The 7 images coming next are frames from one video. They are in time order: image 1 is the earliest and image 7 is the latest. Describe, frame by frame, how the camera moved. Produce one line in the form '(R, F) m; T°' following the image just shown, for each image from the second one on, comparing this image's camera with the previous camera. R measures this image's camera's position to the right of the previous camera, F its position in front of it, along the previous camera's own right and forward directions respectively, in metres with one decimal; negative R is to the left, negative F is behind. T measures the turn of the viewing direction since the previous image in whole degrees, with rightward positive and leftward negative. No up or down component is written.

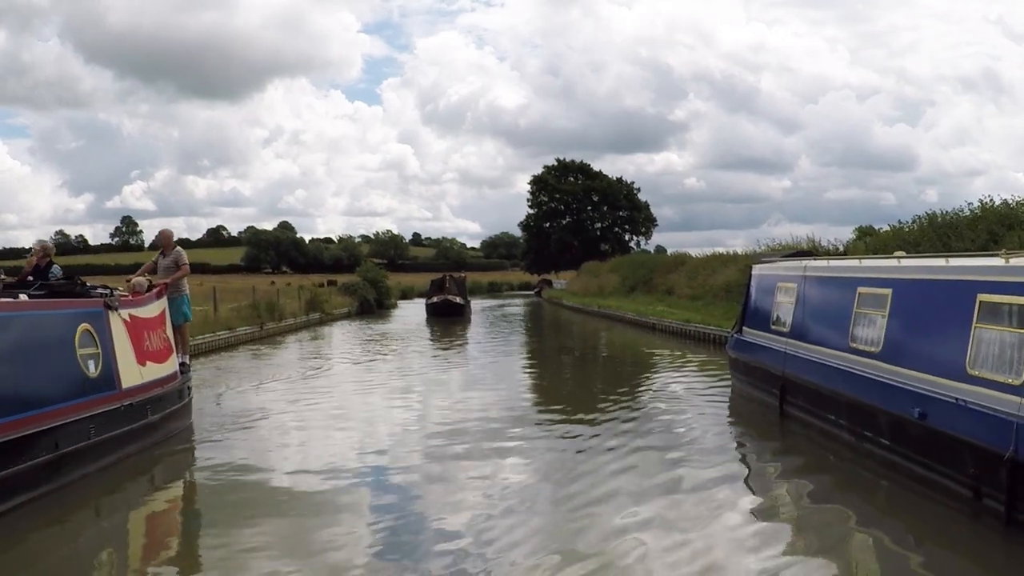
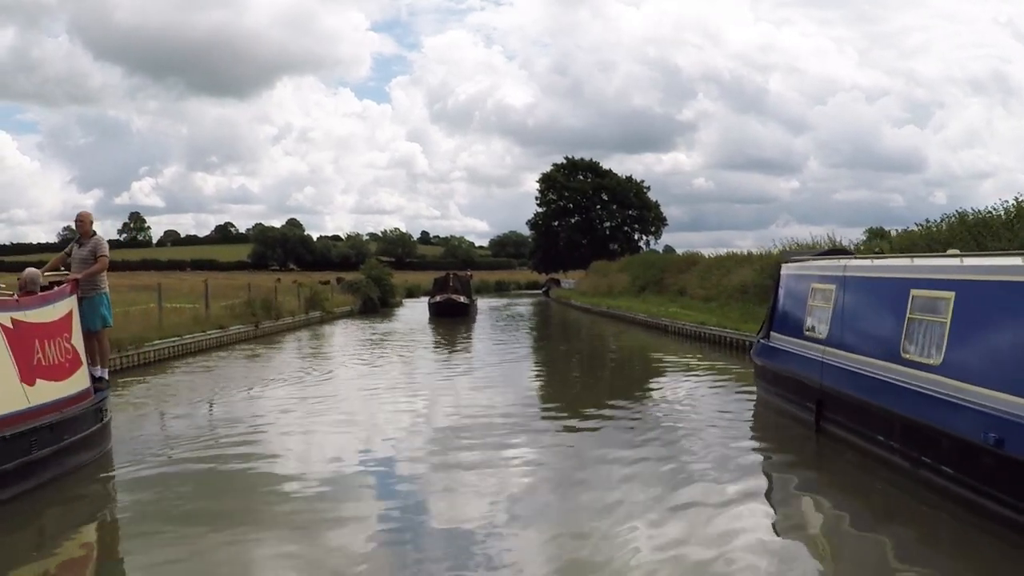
(0.0, +0.9) m; -1°
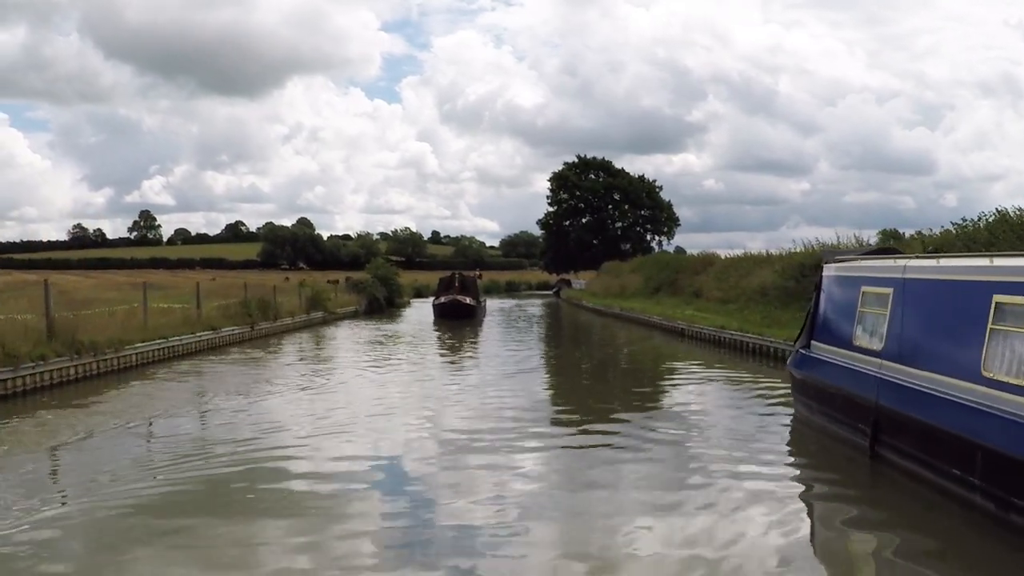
(0.0, +1.0) m; -1°
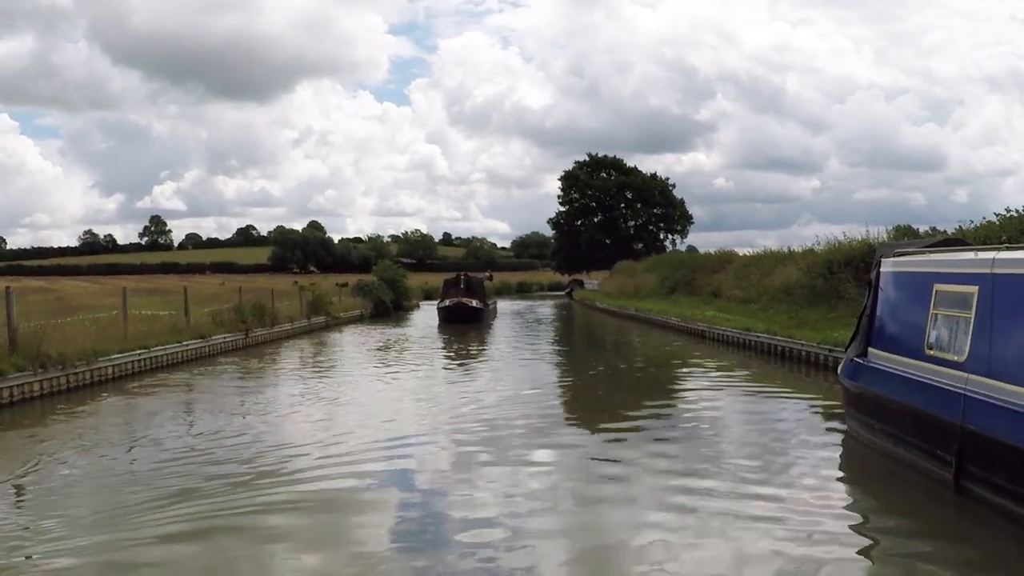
(0.0, +1.1) m; -1°
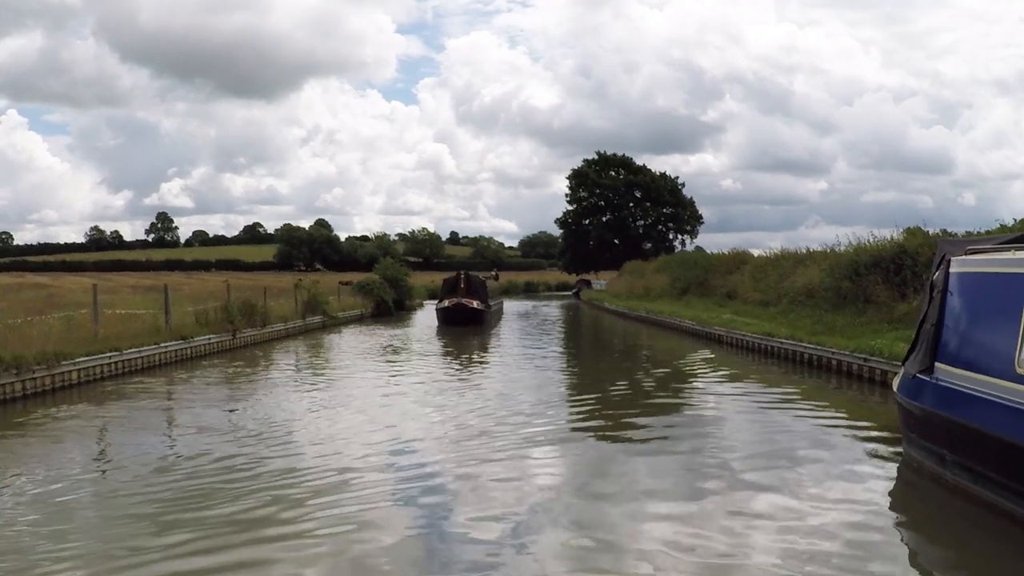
(0.0, +1.1) m; 0°
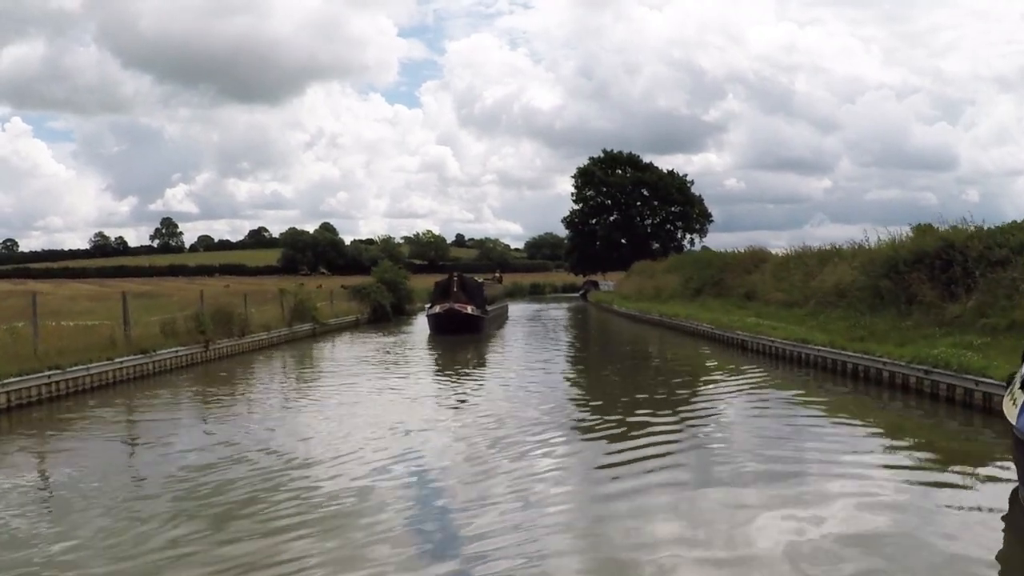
(+0.1, +1.6) m; 0°
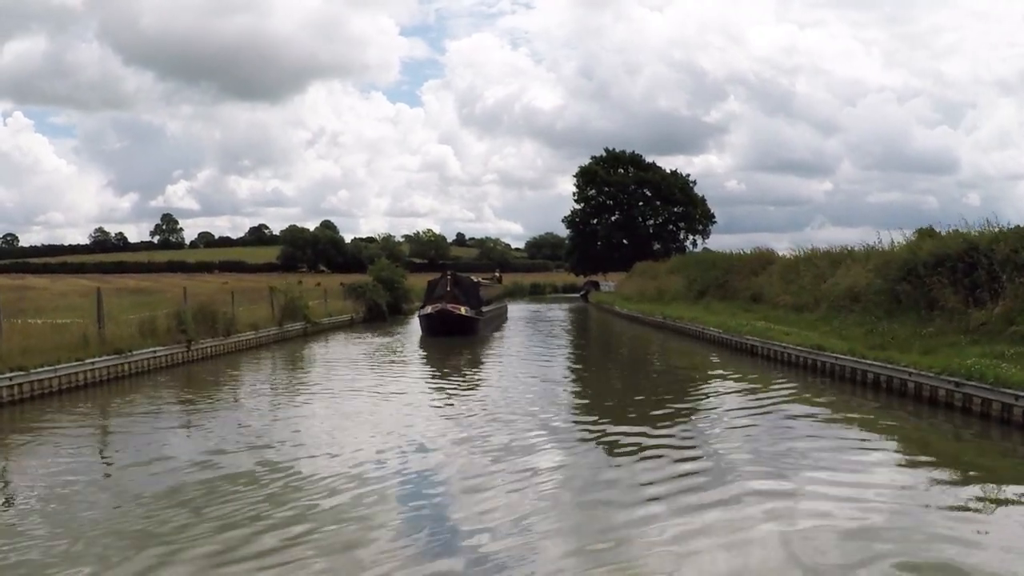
(0.0, +0.7) m; 0°
